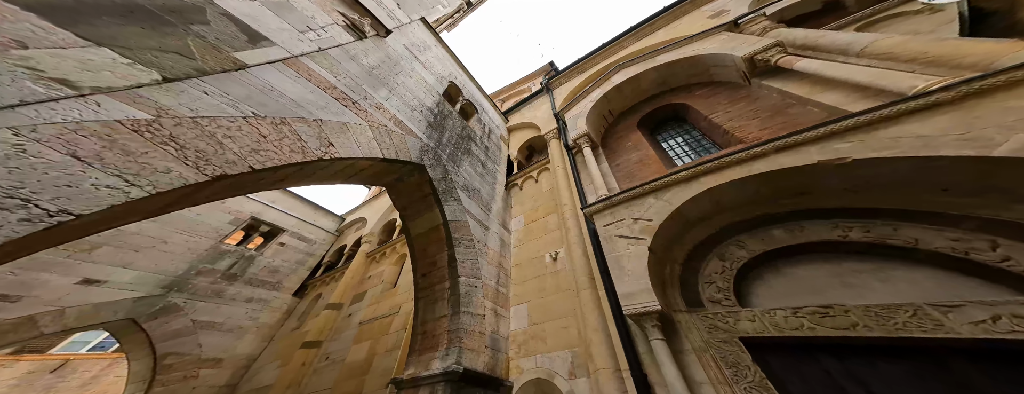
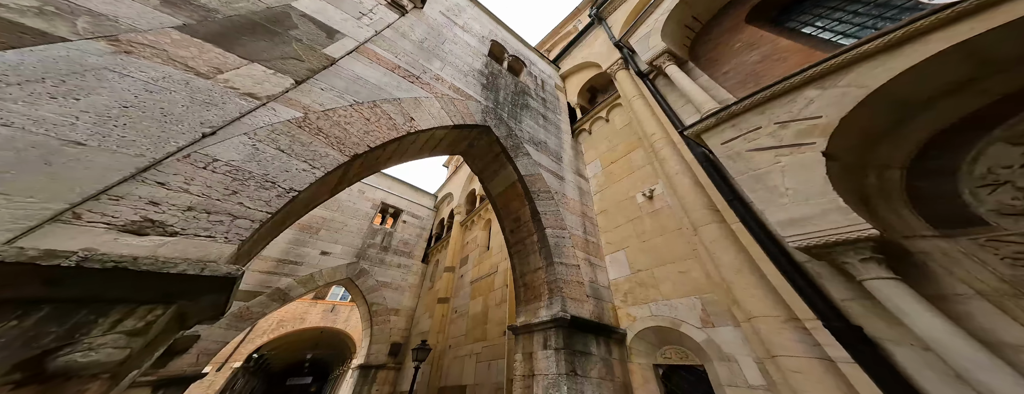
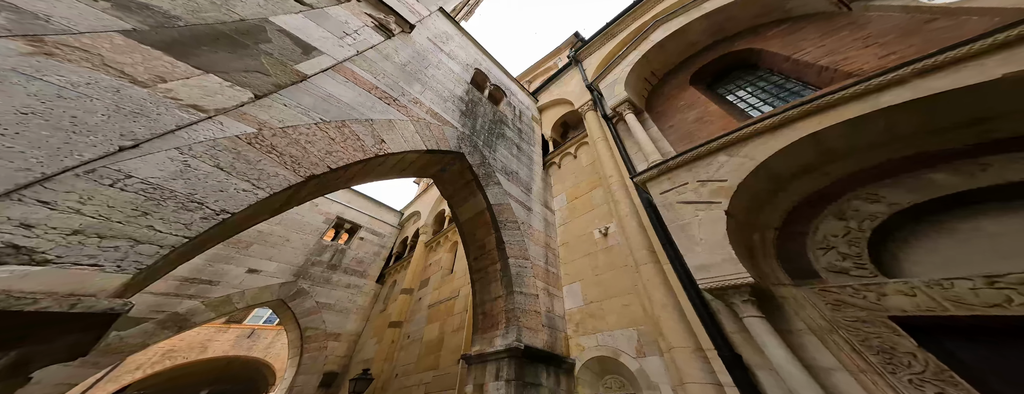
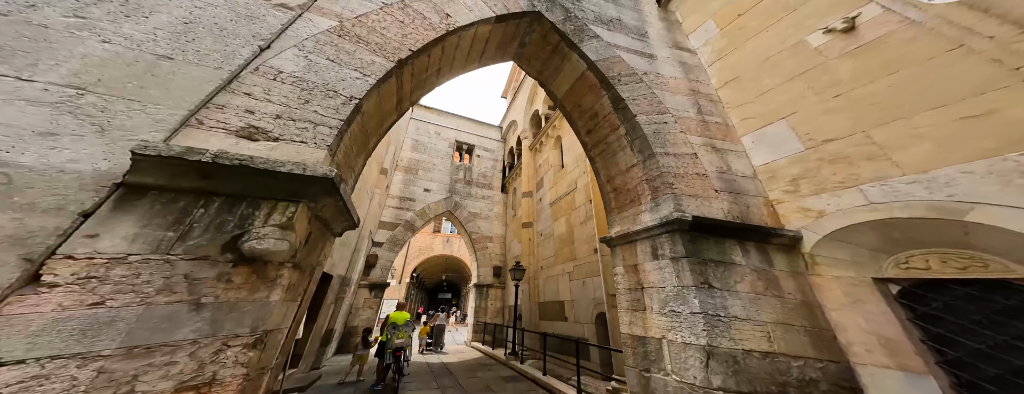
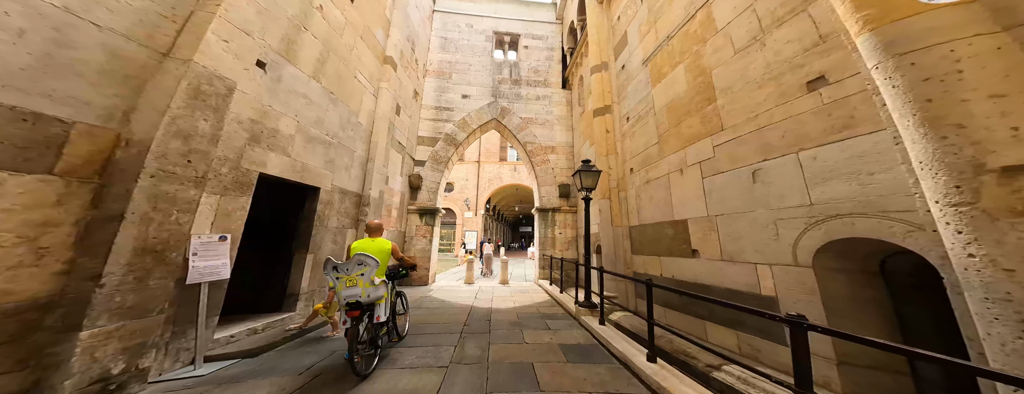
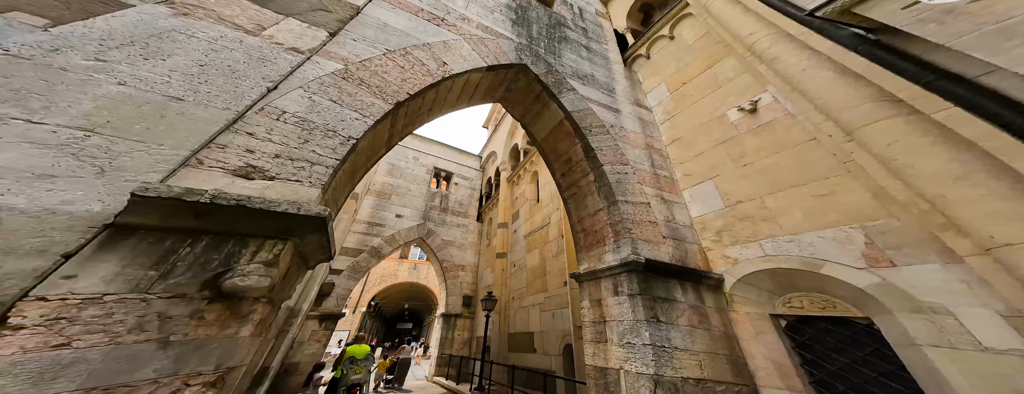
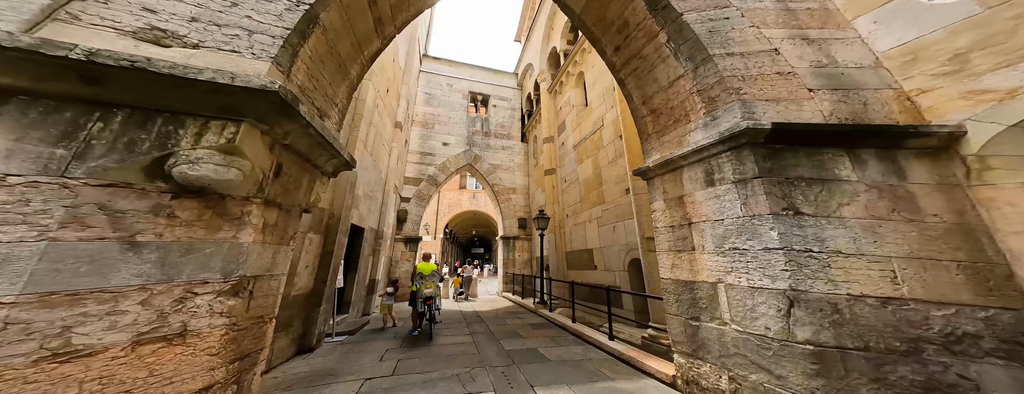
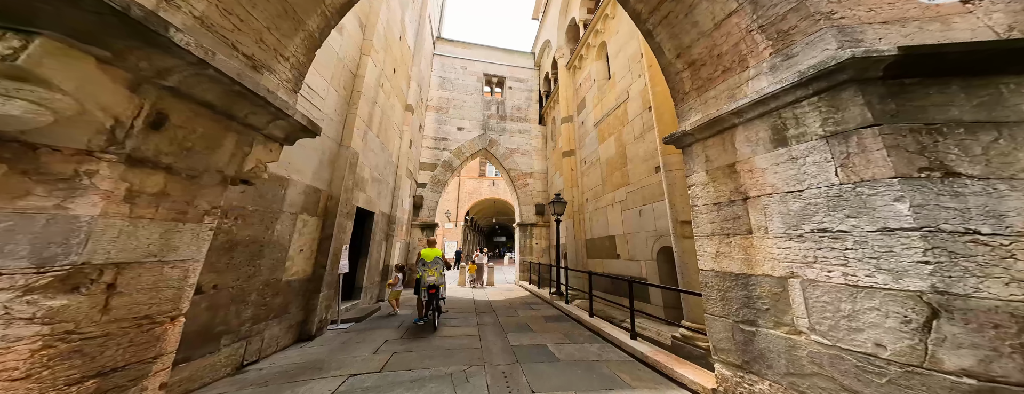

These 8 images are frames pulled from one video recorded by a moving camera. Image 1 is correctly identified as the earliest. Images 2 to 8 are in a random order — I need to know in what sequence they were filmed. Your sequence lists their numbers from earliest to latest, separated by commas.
3, 2, 6, 4, 7, 8, 5
